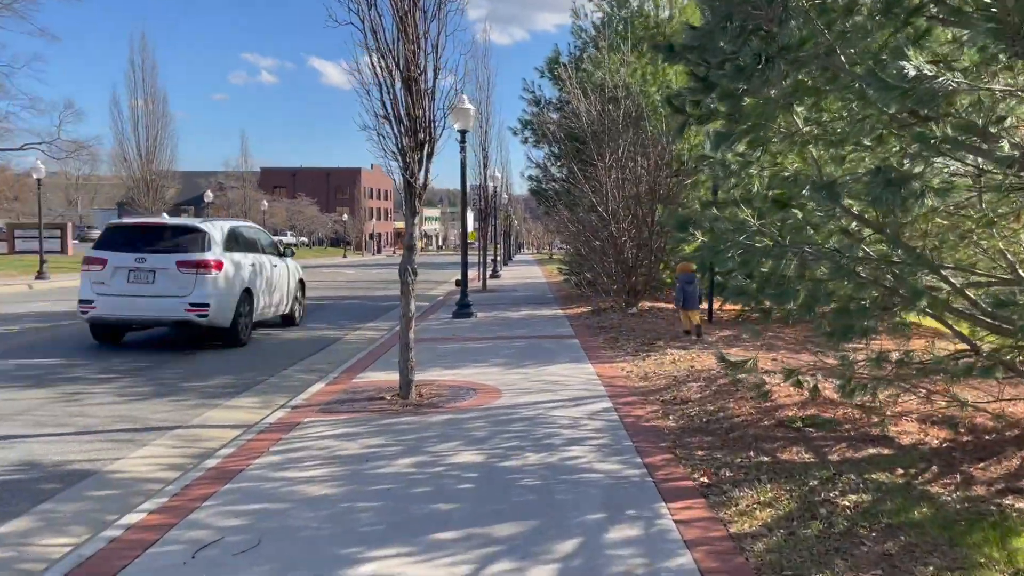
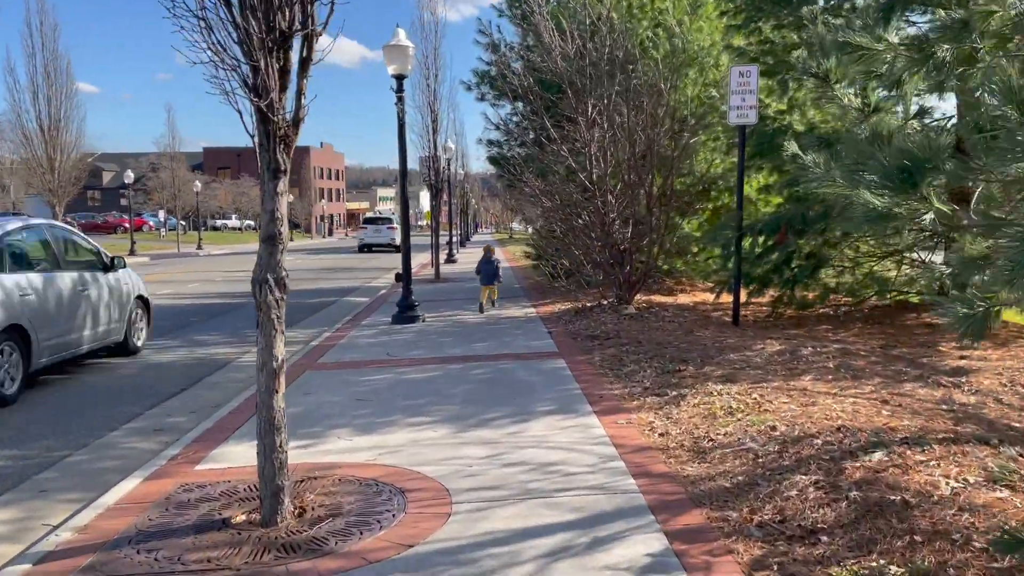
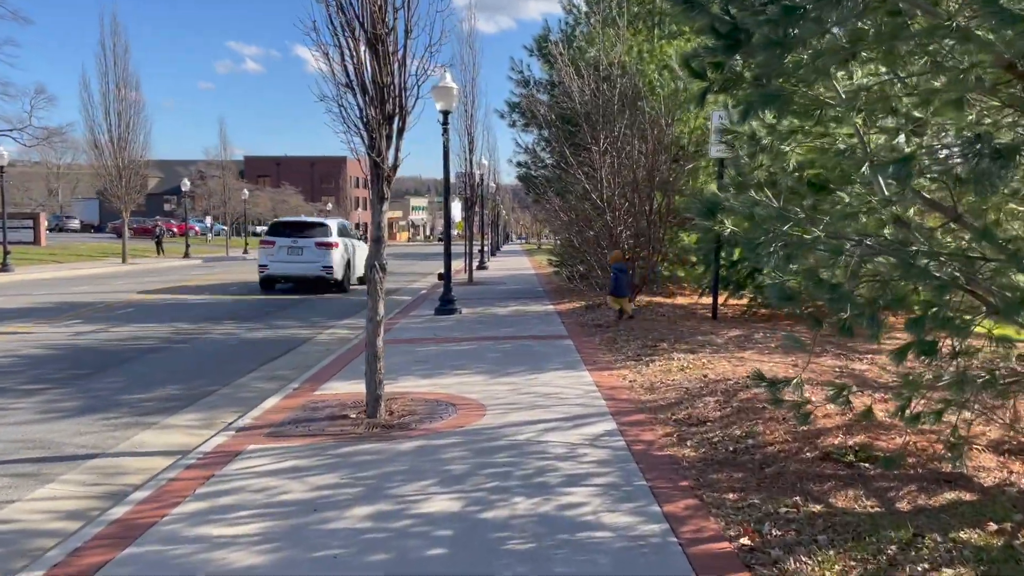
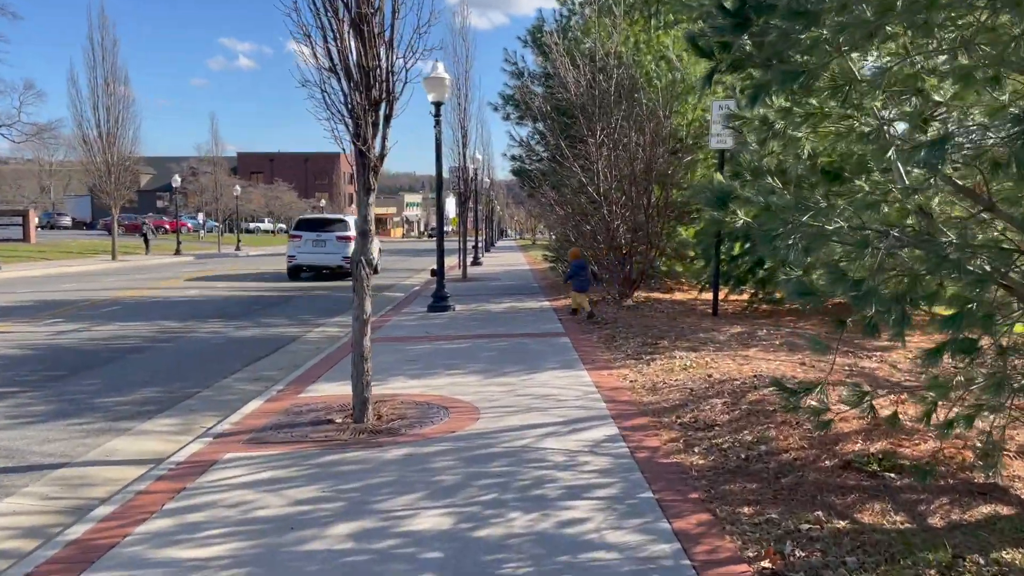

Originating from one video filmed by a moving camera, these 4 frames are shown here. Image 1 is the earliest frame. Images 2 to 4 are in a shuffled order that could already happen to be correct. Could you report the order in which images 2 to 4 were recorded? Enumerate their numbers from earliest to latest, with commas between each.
3, 4, 2
